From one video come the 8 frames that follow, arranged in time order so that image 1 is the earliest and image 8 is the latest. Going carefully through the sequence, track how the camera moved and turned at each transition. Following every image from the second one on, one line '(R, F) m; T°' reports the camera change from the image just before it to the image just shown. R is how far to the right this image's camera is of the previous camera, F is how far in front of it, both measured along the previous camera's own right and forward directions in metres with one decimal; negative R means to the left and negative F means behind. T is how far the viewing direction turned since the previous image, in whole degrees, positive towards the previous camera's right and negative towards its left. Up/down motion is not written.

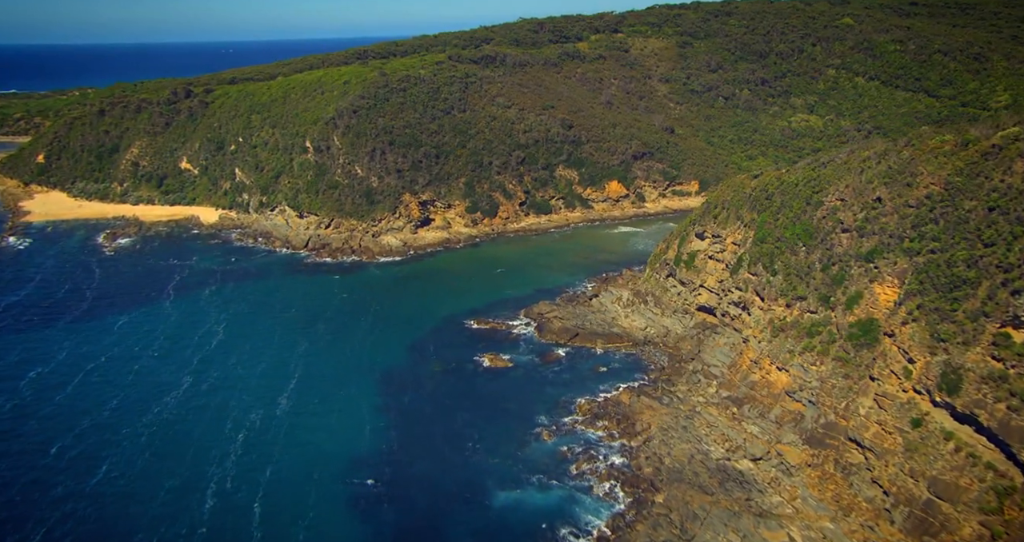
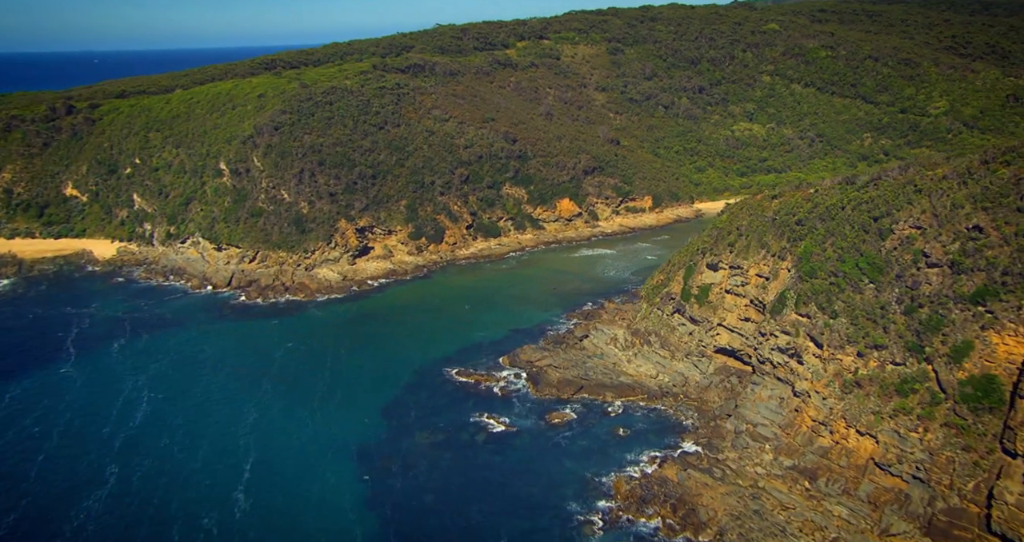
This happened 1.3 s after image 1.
(-3.7, +6.5) m; +7°
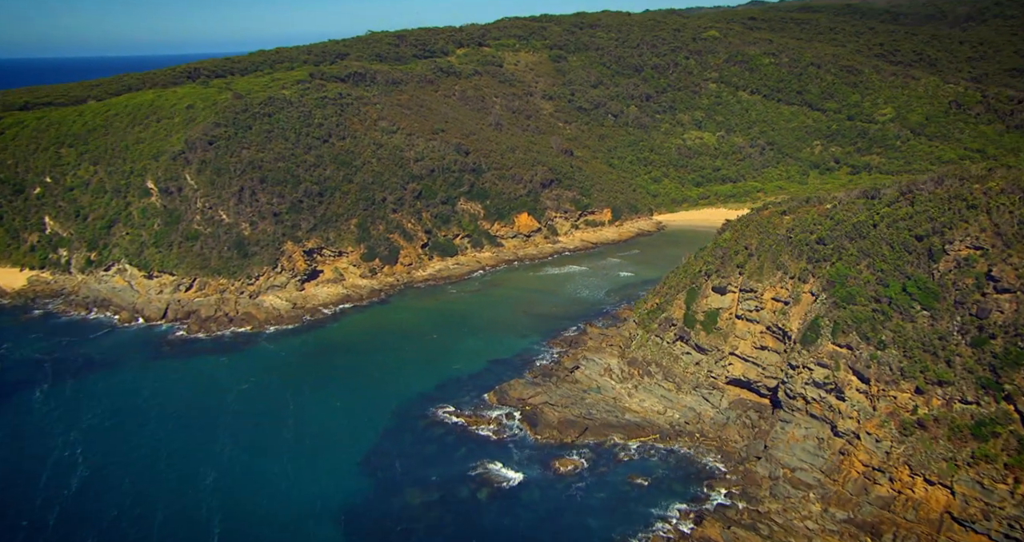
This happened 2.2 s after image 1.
(-2.7, +3.9) m; +5°
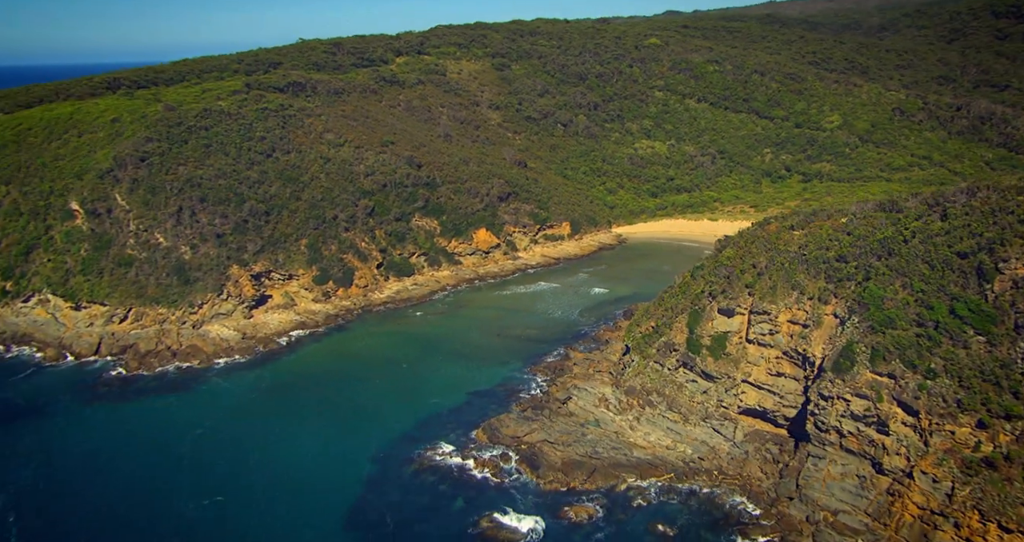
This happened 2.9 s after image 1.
(-2.5, +3.1) m; +5°
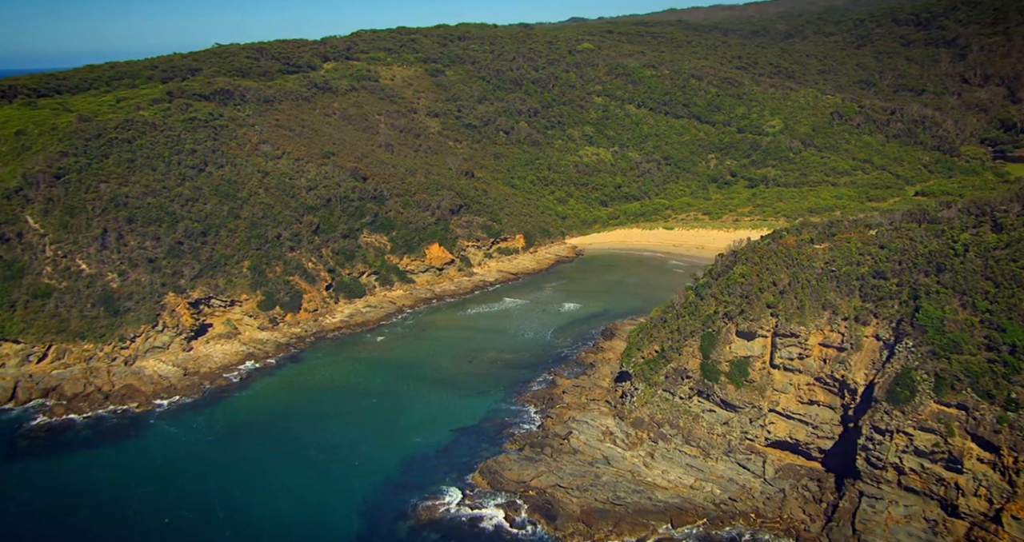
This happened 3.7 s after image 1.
(-3.1, +3.4) m; +6°
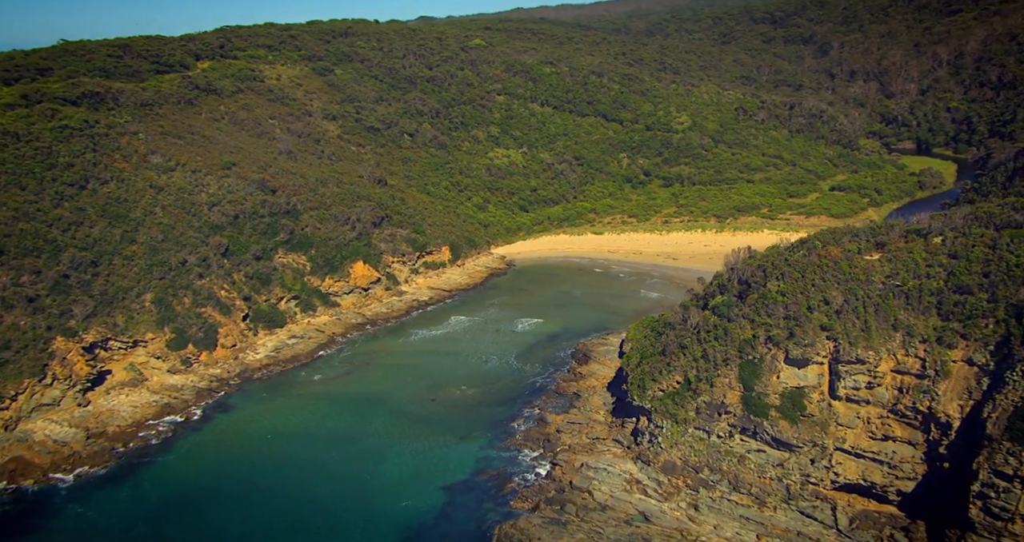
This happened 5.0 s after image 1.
(-4.7, +5.3) m; +10°
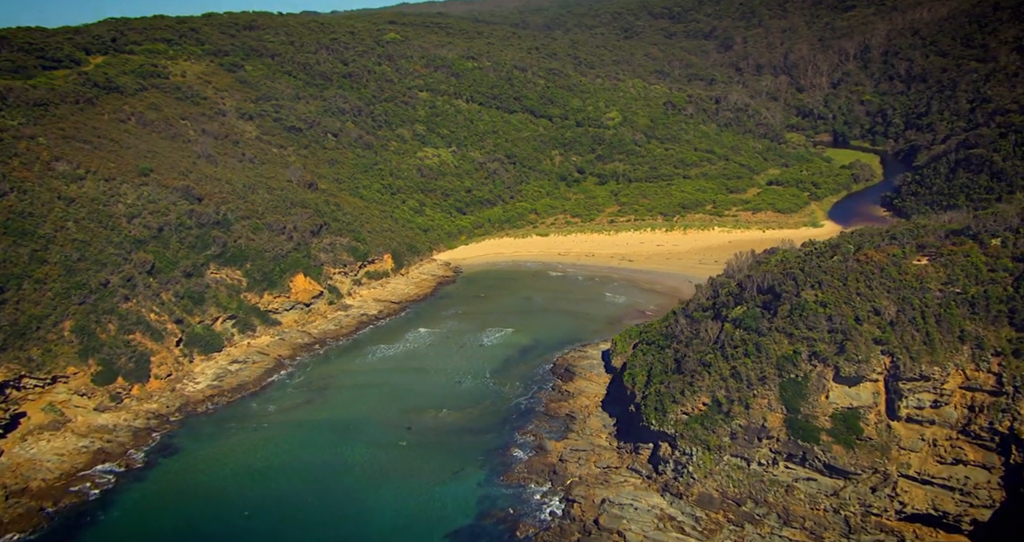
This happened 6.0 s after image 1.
(-3.6, +3.6) m; +7°
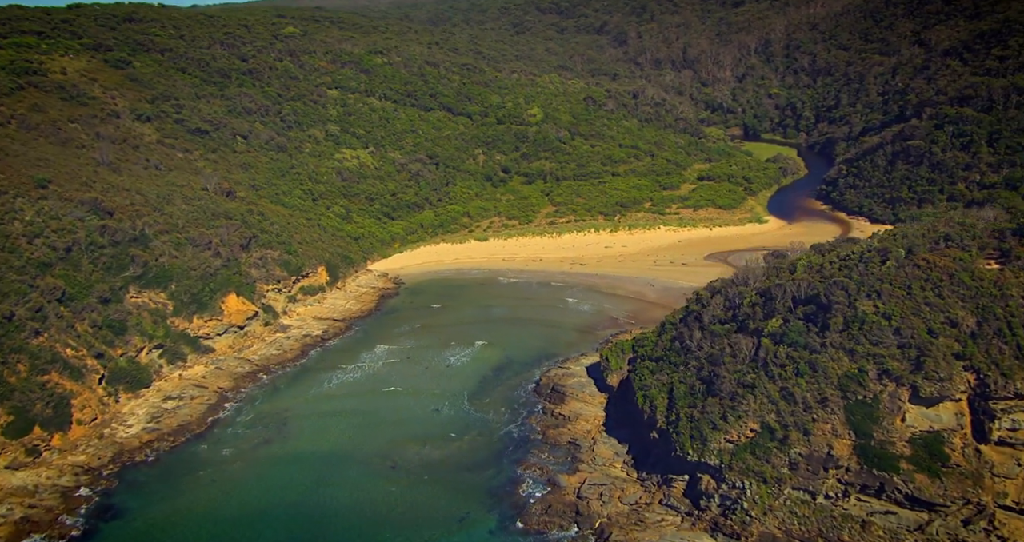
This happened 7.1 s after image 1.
(-4.1, +3.8) m; +8°
